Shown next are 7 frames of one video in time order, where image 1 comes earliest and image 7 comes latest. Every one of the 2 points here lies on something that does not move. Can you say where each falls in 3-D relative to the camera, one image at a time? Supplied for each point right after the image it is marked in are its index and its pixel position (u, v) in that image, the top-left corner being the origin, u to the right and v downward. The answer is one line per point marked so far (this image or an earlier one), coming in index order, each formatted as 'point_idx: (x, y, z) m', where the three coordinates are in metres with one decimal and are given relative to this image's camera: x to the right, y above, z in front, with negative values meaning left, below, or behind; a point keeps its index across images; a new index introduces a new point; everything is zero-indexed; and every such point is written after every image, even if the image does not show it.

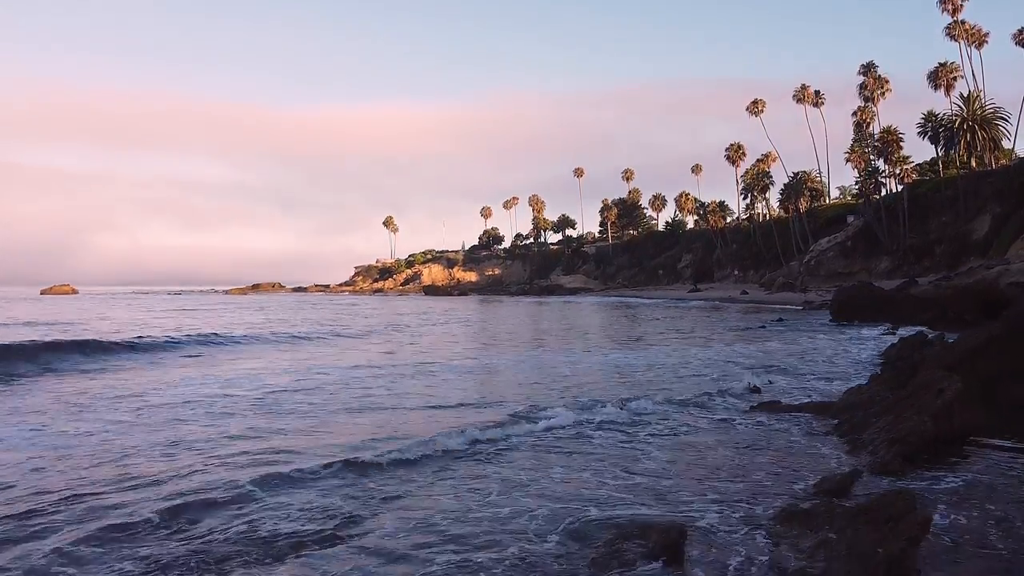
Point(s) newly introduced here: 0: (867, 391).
0: (+7.2, -2.1, +13.2) m
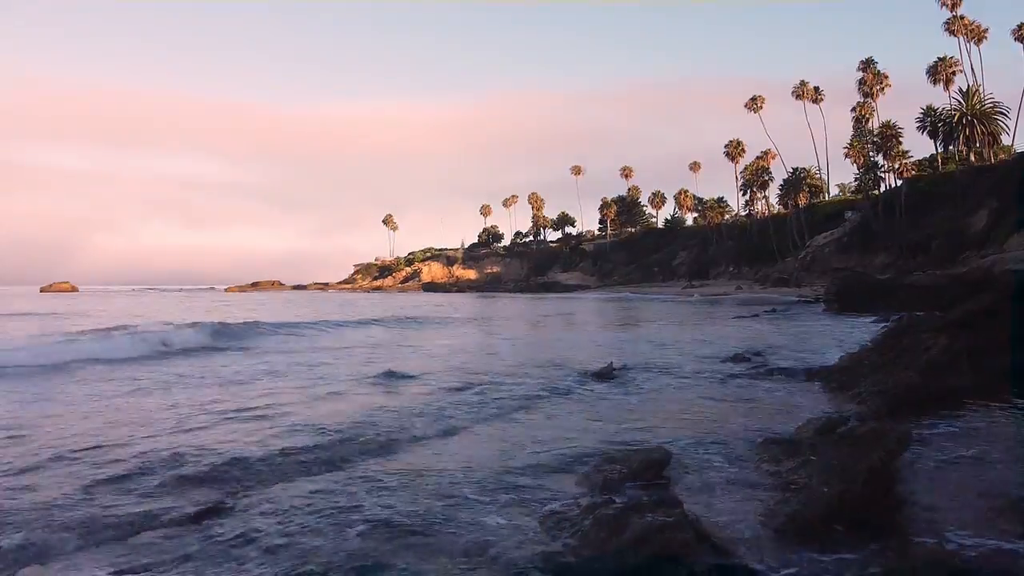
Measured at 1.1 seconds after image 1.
0: (+7.1, -1.4, +13.3) m
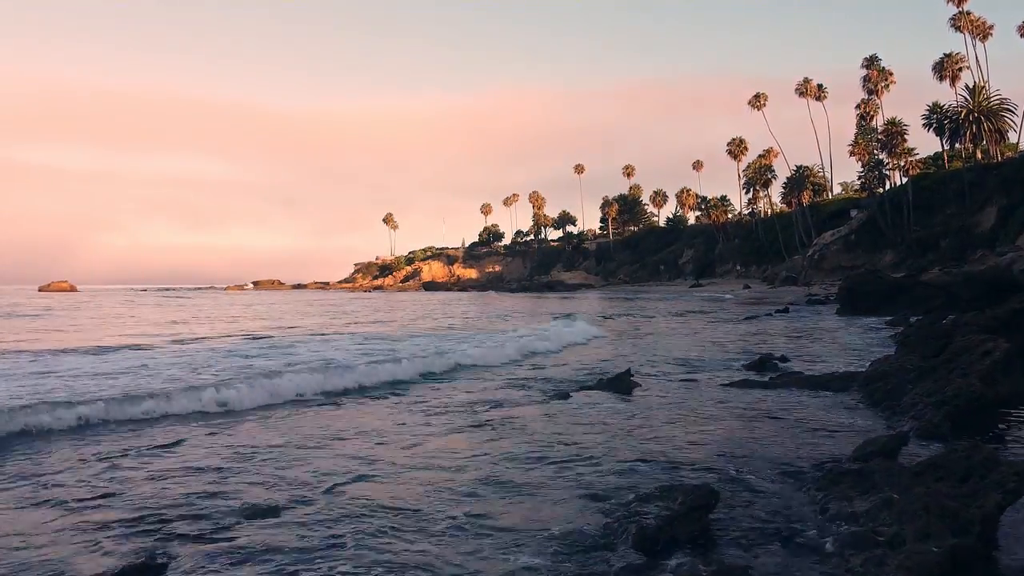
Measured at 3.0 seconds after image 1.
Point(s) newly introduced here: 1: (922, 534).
0: (+7.2, -1.4, +12.2) m
1: (+2.8, -1.7, +4.4) m
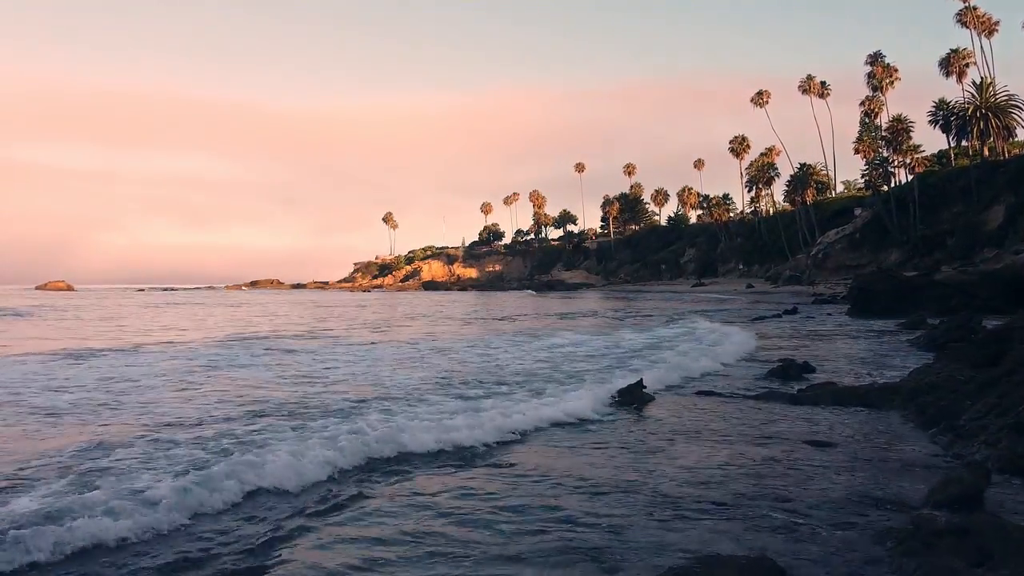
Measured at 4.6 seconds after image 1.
0: (+7.2, -1.4, +10.9) m
1: (+2.7, -1.7, +3.1) m
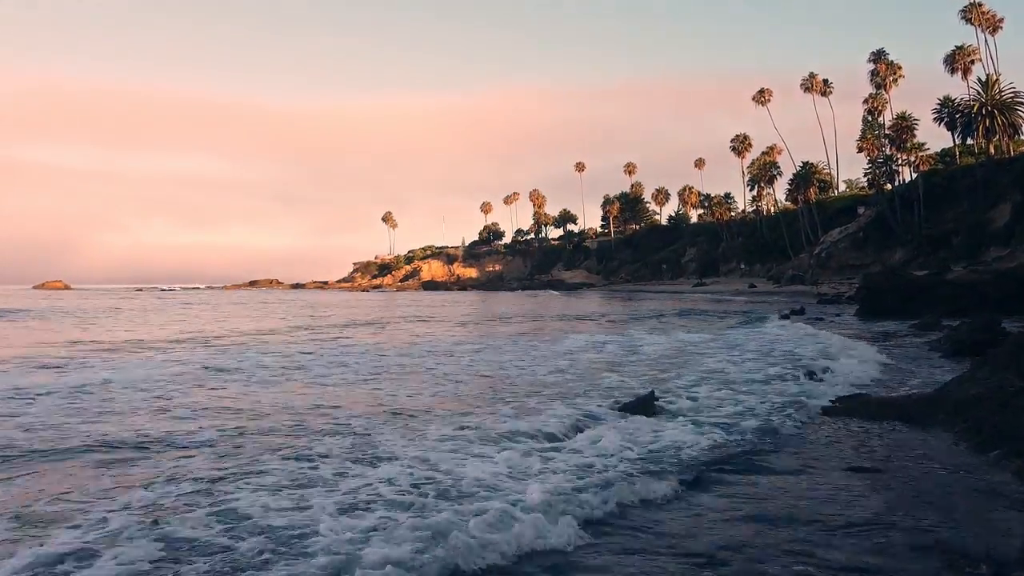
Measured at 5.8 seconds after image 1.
0: (+7.1, -1.4, +9.8) m
1: (+2.6, -1.7, +2.0) m
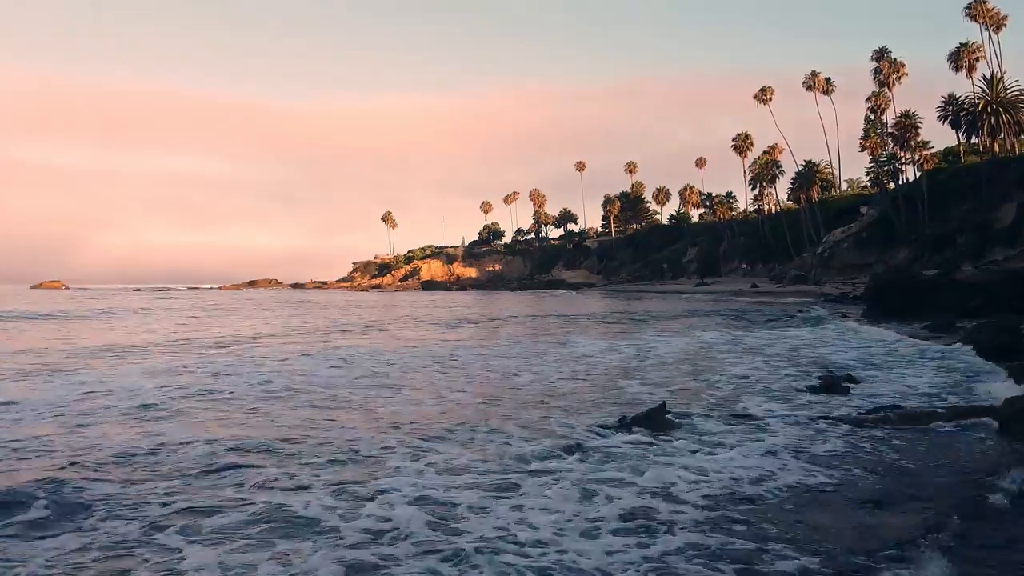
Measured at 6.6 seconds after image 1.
0: (+7.1, -1.4, +8.9) m
1: (+2.6, -1.7, +1.1) m
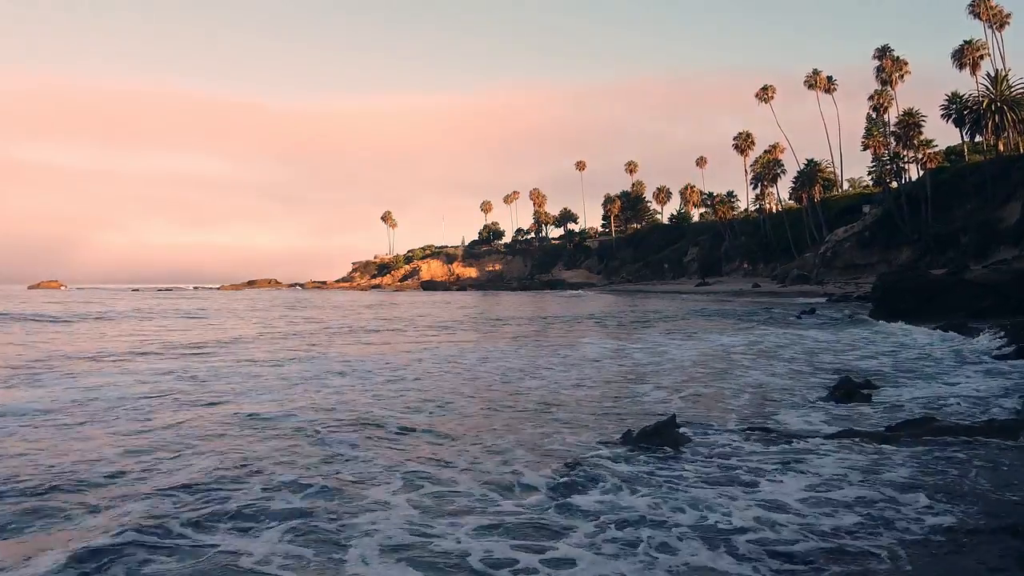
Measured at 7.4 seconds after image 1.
0: (+7.0, -1.4, +8.1) m
1: (+2.5, -1.8, +0.3) m
